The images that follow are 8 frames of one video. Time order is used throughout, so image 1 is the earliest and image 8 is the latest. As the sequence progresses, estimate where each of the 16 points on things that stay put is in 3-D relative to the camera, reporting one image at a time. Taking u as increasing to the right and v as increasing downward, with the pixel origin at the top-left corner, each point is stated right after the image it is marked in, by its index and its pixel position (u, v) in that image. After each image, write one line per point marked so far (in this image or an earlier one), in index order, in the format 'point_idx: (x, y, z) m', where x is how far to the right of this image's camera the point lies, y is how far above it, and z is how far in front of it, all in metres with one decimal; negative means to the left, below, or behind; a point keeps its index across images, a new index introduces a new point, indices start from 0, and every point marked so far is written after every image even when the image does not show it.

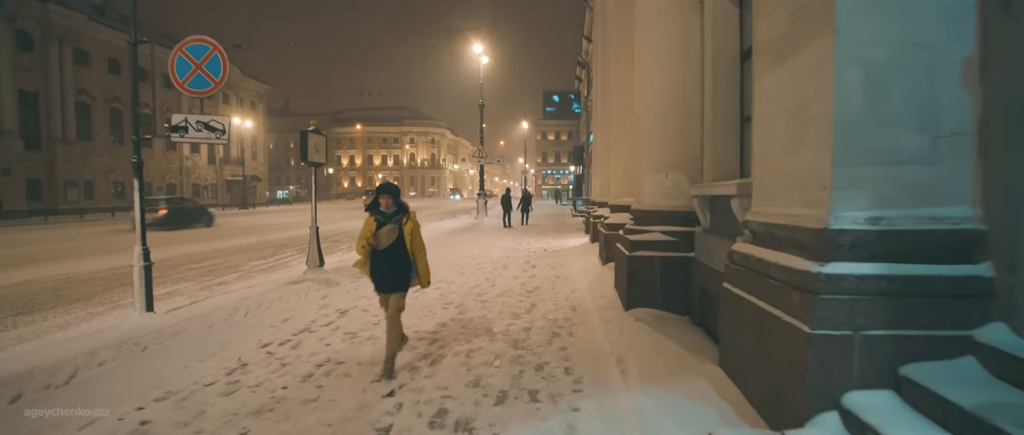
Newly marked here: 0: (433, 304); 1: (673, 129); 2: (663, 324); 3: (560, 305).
0: (-0.9, -1.0, +7.0) m
1: (+1.7, +0.9, +6.3) m
2: (+1.4, -1.0, +5.6) m
3: (+0.5, -1.0, +6.8) m
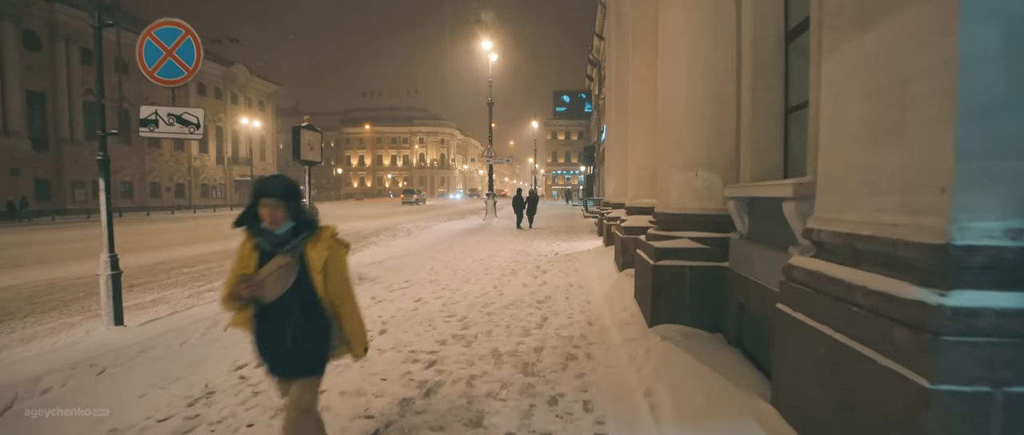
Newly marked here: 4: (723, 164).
0: (-0.8, -1.1, +6.3) m
1: (+1.8, +0.9, +5.6) m
2: (+1.5, -1.1, +4.9) m
3: (+0.6, -1.0, +6.1) m
4: (+2.0, +0.5, +5.5) m
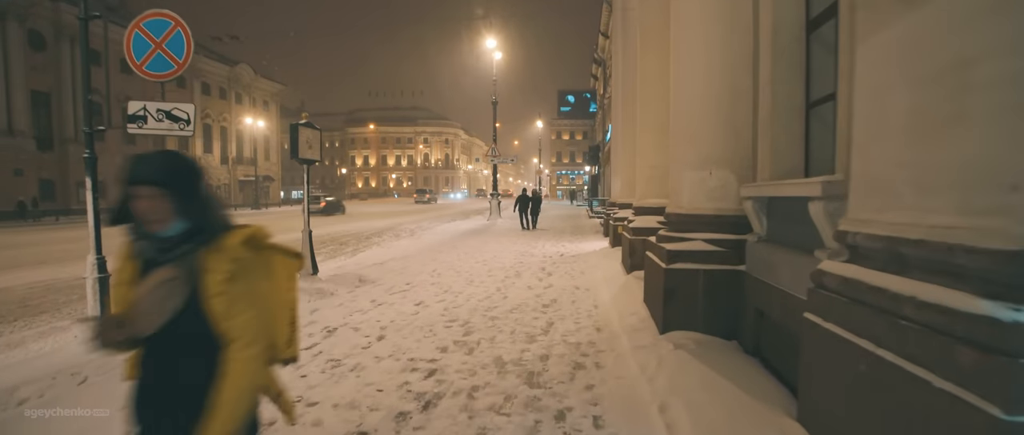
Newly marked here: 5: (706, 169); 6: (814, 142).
0: (-0.8, -1.1, +6.1) m
1: (+1.9, +0.9, +5.3) m
2: (+1.6, -1.1, +4.7) m
3: (+0.7, -1.1, +5.8) m
4: (+2.0, +0.5, +5.3) m
5: (+1.8, +0.4, +5.4) m
6: (+2.3, +0.6, +4.5) m
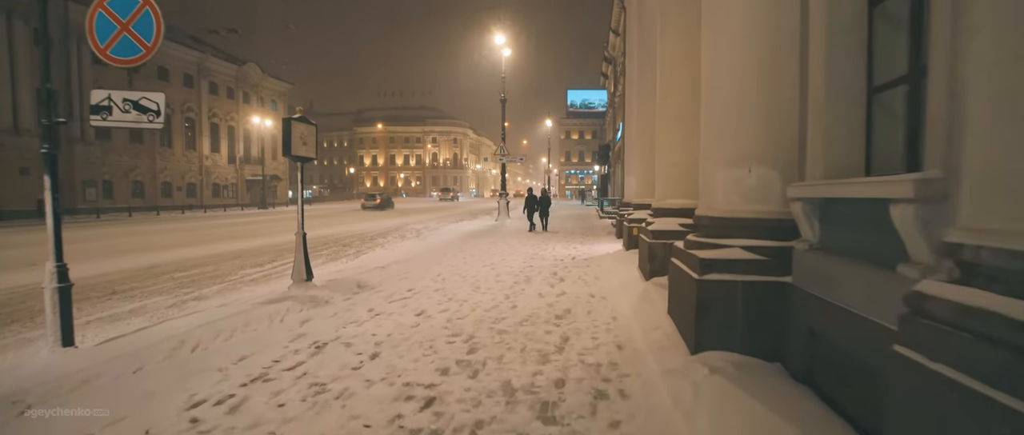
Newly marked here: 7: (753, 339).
0: (-0.7, -1.1, +5.5) m
1: (+1.9, +0.9, +4.7) m
2: (+1.6, -1.1, +4.0) m
3: (+0.8, -1.1, +5.2) m
4: (+2.1, +0.5, +4.6) m
5: (+1.9, +0.4, +4.7) m
6: (+2.4, +0.5, +3.9) m
7: (+1.7, -0.9, +4.4) m
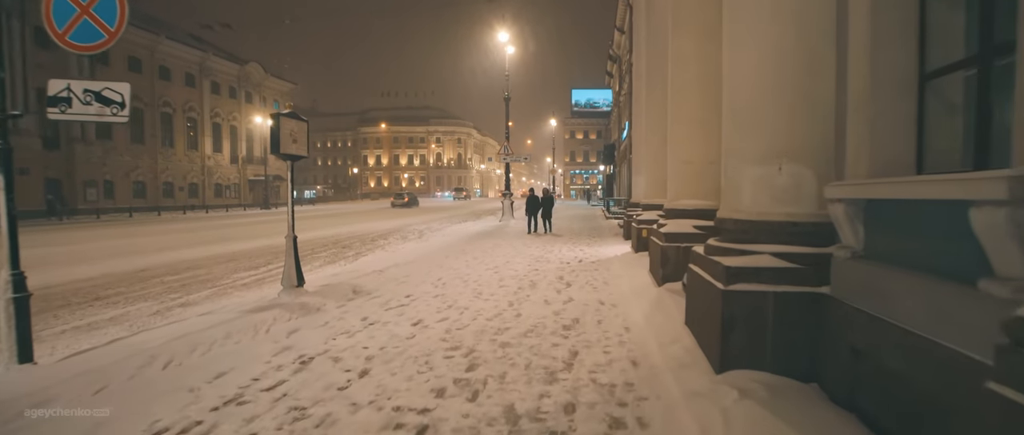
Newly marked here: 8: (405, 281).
0: (-0.7, -1.1, +5.0) m
1: (+2.0, +0.8, +4.2) m
2: (+1.7, -1.1, +3.5) m
3: (+0.8, -1.1, +4.7) m
4: (+2.1, +0.4, +4.1) m
5: (+1.9, +0.4, +4.3) m
6: (+2.4, +0.5, +3.4) m
7: (+1.8, -0.9, +3.9) m
8: (-1.6, -1.0, +9.0) m
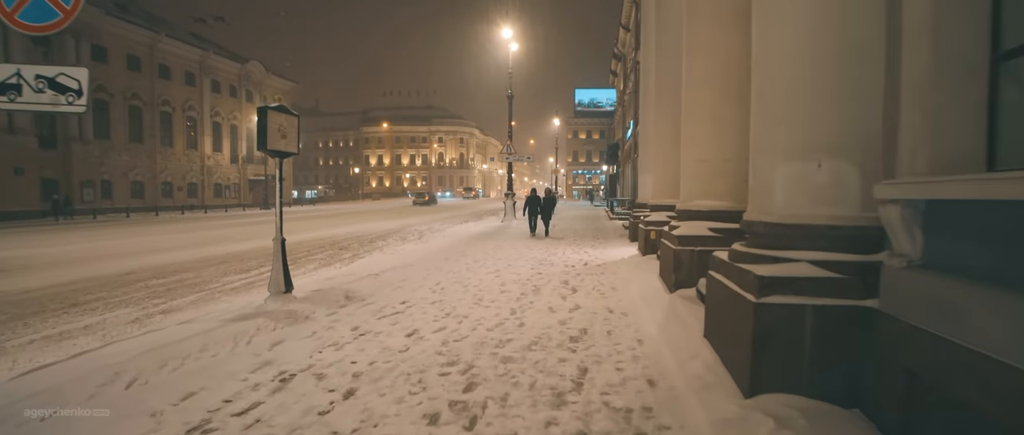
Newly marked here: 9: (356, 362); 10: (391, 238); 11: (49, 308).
0: (-0.6, -1.1, +4.5) m
1: (+2.0, +0.8, +3.7) m
2: (+1.7, -1.1, +3.0) m
3: (+0.8, -1.1, +4.2) m
4: (+2.1, +0.4, +3.6) m
5: (+1.9, +0.4, +3.8) m
6: (+2.4, +0.5, +2.9) m
7: (+1.8, -0.9, +3.4) m
8: (-1.6, -1.0, +8.5) m
9: (-1.3, -1.1, +4.8) m
10: (-3.7, -0.6, +18.4) m
11: (-5.8, -1.1, +7.5) m
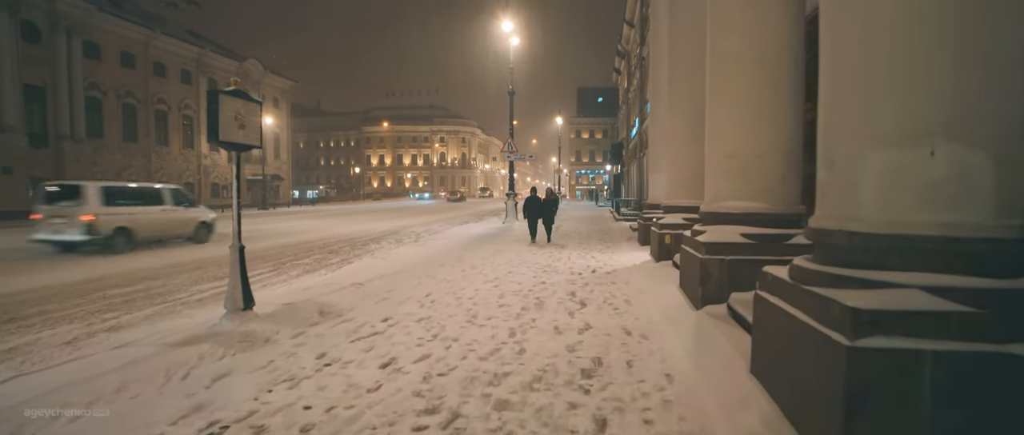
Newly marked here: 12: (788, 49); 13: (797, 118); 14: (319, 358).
0: (-0.7, -1.2, +3.5) m
1: (+2.0, +0.8, +2.7) m
2: (+1.6, -1.2, +2.0) m
3: (+0.8, -1.2, +3.2) m
4: (+2.1, +0.4, +2.6) m
5: (+1.9, +0.3, +2.8) m
6: (+2.4, +0.5, +1.9) m
7: (+1.8, -1.0, +2.4) m
8: (-1.6, -1.0, +7.5) m
9: (-1.3, -1.2, +3.8) m
10: (-3.7, -0.7, +17.4) m
11: (-5.8, -1.2, +6.5) m
12: (+2.9, +1.8, +6.2) m
13: (+3.0, +1.1, +6.2) m
14: (-1.6, -1.1, +4.9) m
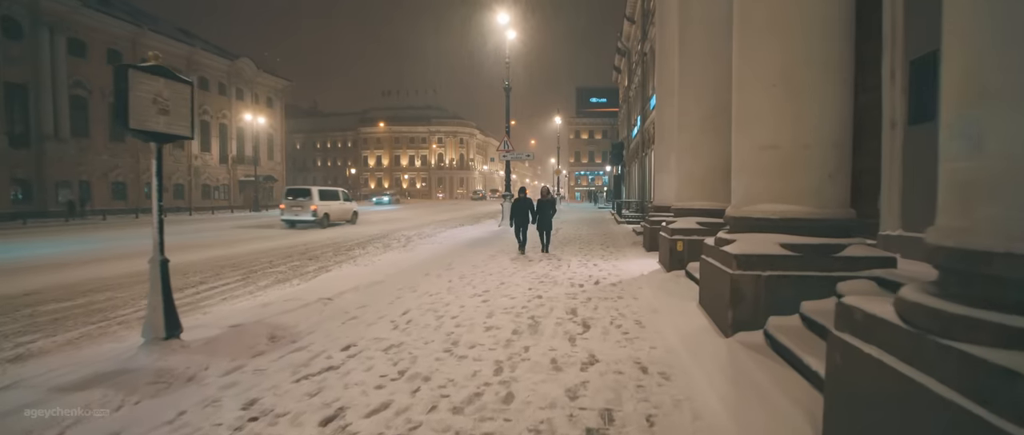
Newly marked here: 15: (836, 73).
0: (-0.8, -1.2, +2.4) m
1: (+1.9, +0.7, +1.6) m
2: (+1.5, -1.2, +0.9) m
3: (+0.7, -1.2, +2.1) m
4: (+2.0, +0.3, +1.5) m
5: (+1.8, +0.3, +1.7) m
6: (+2.3, +0.4, +0.8) m
7: (+1.7, -1.0, +1.3) m
8: (-1.7, -1.1, +6.4) m
9: (-1.4, -1.2, +2.7) m
10: (-3.8, -0.8, +16.3) m
11: (-5.9, -1.2, +5.4) m
12: (+2.8, +1.7, +5.1) m
13: (+2.9, +1.0, +5.1) m
14: (-1.7, -1.2, +3.8) m
15: (+2.8, +1.2, +5.1) m
